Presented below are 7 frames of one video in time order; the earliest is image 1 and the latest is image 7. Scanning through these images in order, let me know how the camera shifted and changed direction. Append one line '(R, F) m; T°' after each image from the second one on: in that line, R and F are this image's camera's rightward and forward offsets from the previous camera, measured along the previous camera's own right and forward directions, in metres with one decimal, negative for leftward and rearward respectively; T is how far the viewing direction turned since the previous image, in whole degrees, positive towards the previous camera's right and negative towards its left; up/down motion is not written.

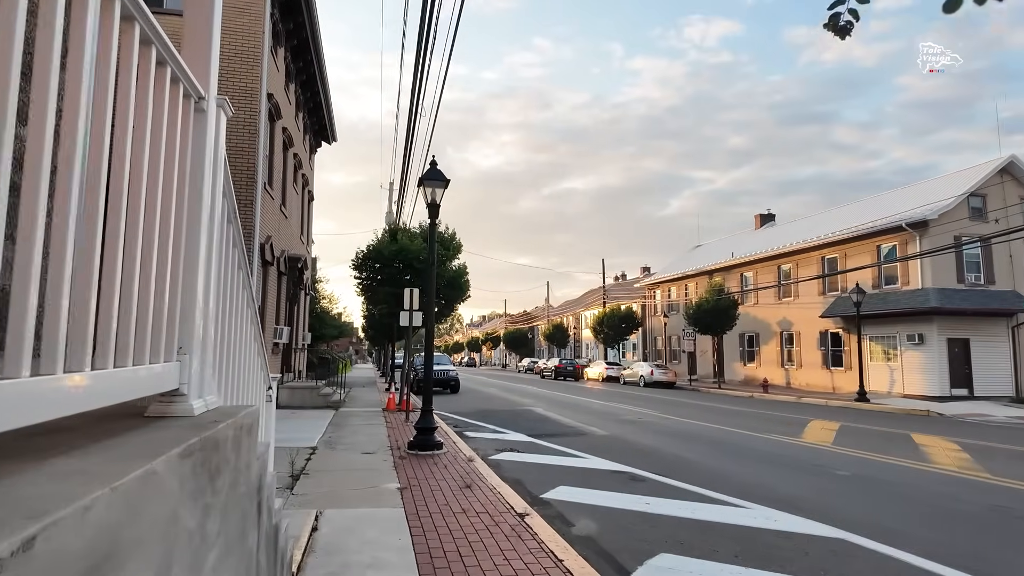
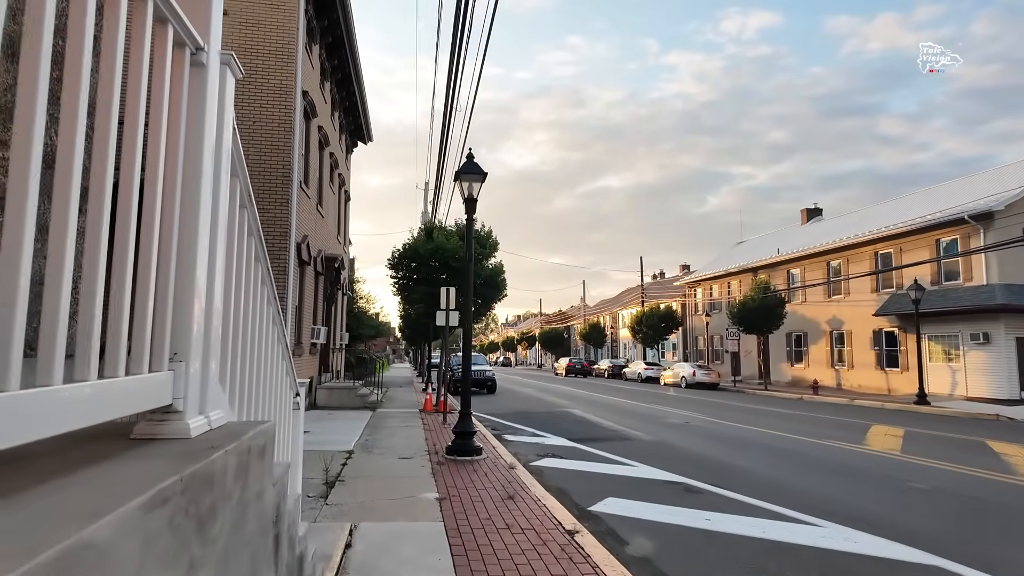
(-0.1, +0.5) m; -3°
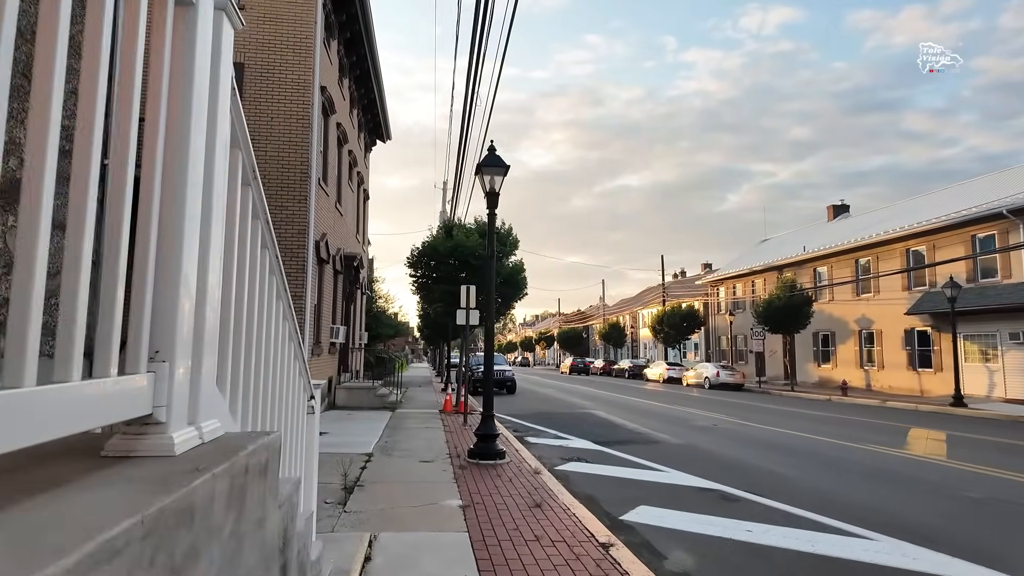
(-0.1, +0.4) m; -2°
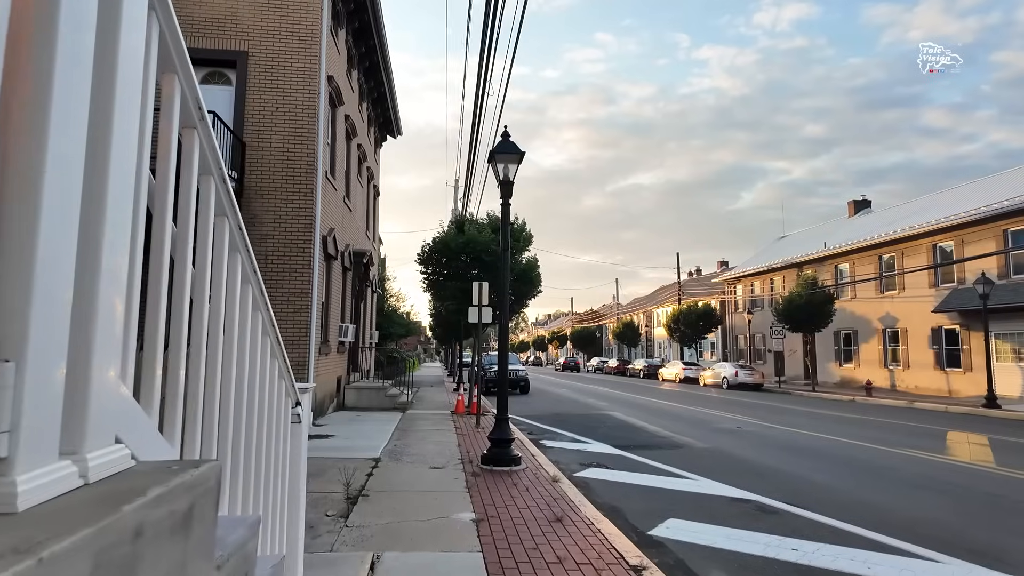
(-0.1, +0.6) m; -1°
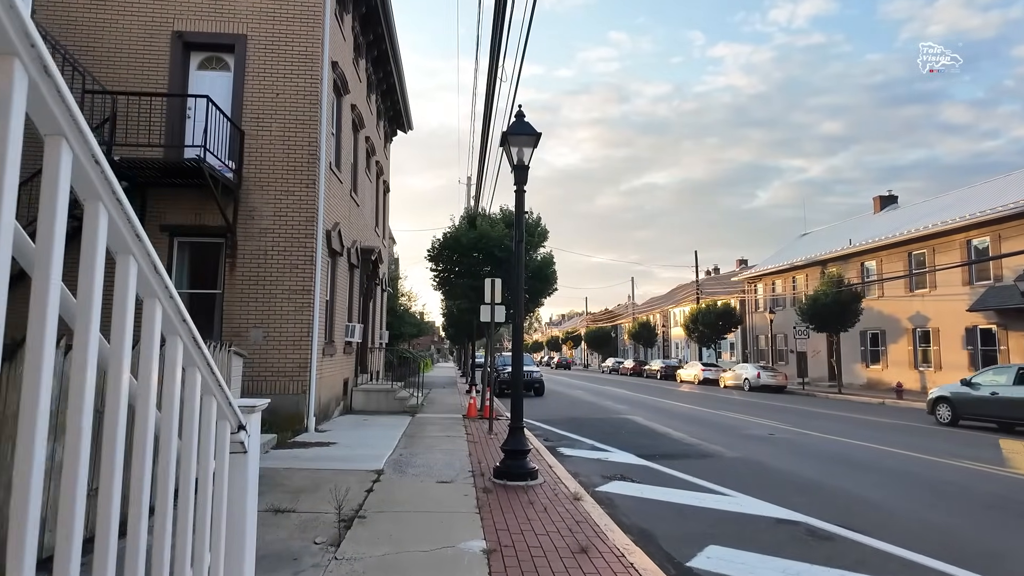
(0.0, +0.8) m; -1°
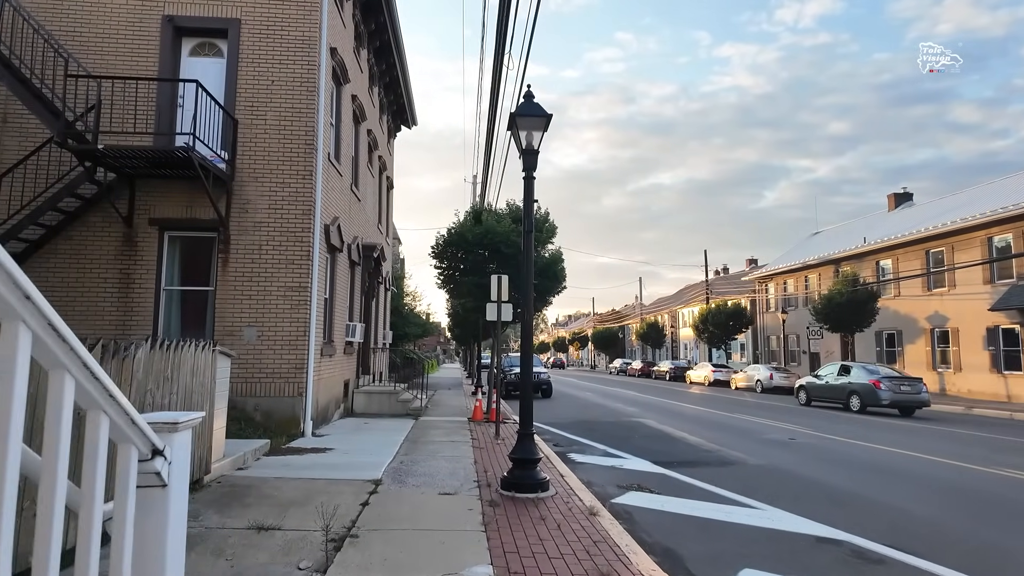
(0.0, +0.6) m; -1°
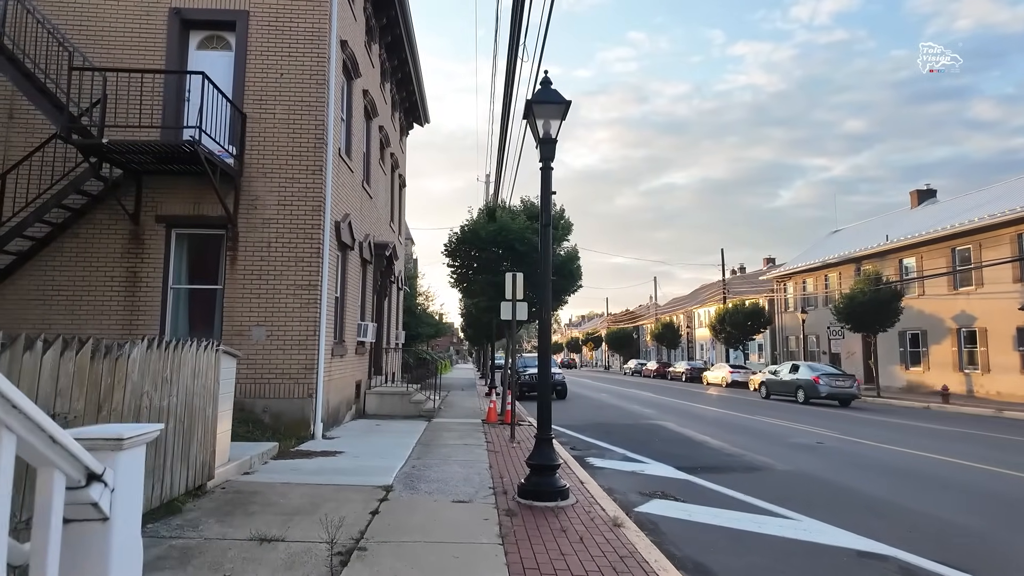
(-0.1, +0.4) m; -1°
